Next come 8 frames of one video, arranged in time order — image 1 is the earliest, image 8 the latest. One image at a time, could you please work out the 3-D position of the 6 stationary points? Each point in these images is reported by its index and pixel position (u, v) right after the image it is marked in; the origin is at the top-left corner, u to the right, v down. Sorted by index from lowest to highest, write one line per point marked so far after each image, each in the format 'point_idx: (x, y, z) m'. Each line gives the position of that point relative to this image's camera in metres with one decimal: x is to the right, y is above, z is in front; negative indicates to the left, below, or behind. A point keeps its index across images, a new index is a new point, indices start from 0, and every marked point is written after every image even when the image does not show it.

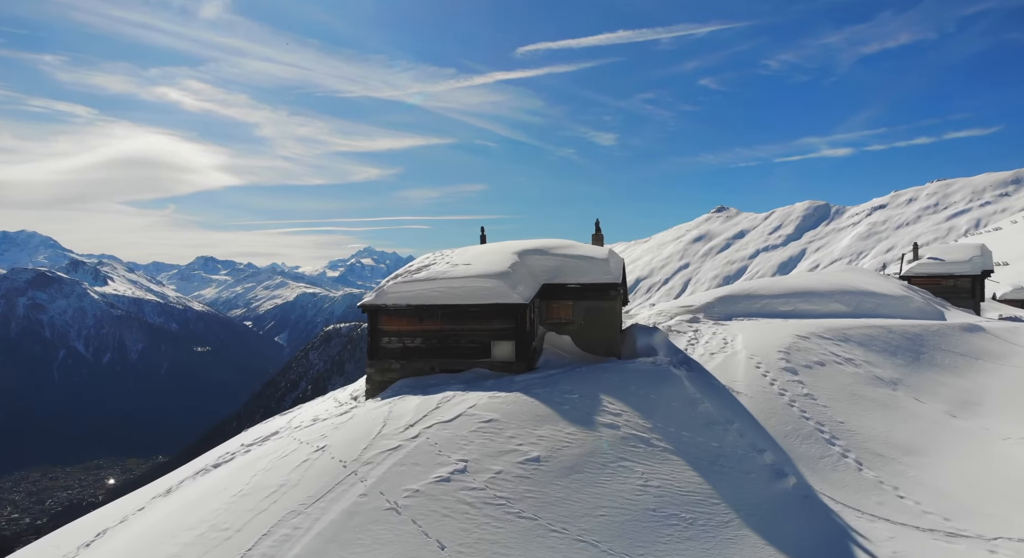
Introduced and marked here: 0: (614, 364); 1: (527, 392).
0: (+3.1, -2.6, +19.3) m
1: (+0.4, -2.9, +16.4) m
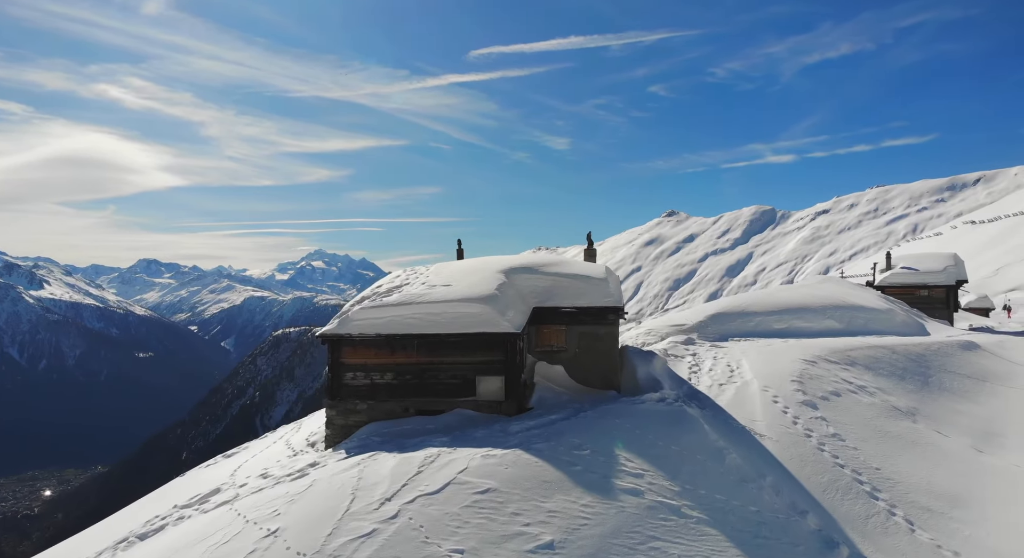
0: (+2.9, -3.3, +16.6) m
1: (+0.3, -3.6, +13.6) m
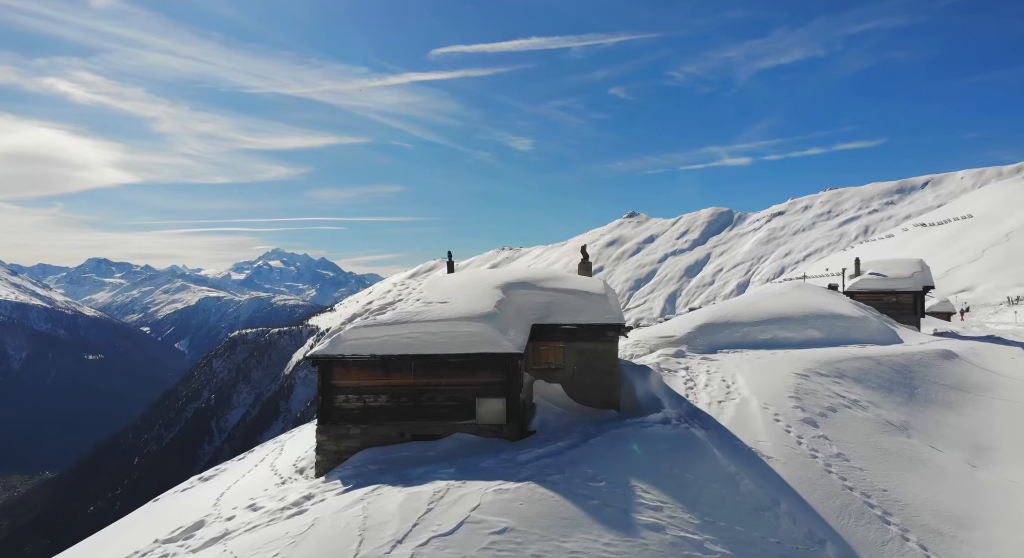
0: (+2.9, -3.8, +16.1) m
1: (+0.5, -4.1, +12.9) m
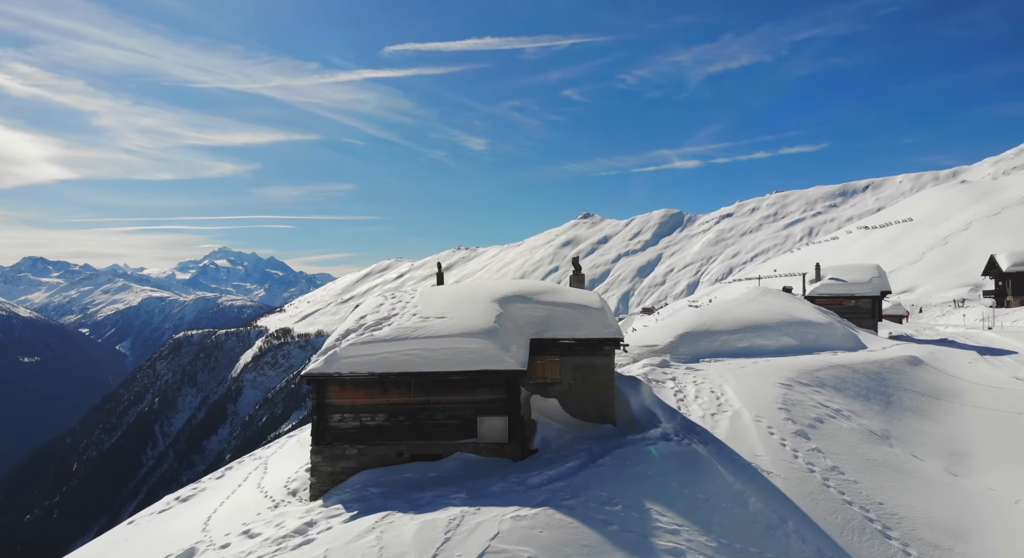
0: (+3.0, -4.2, +16.0) m
1: (+0.9, -4.5, +12.6) m
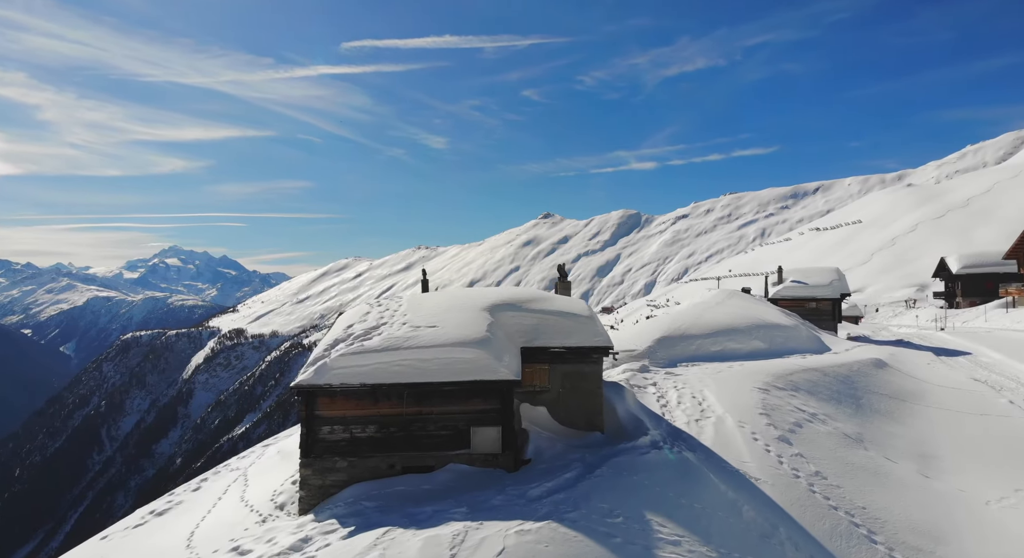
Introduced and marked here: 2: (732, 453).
0: (+2.9, -4.4, +16.1) m
1: (+0.9, -4.7, +12.6) m
2: (+6.3, -4.9, +18.1) m
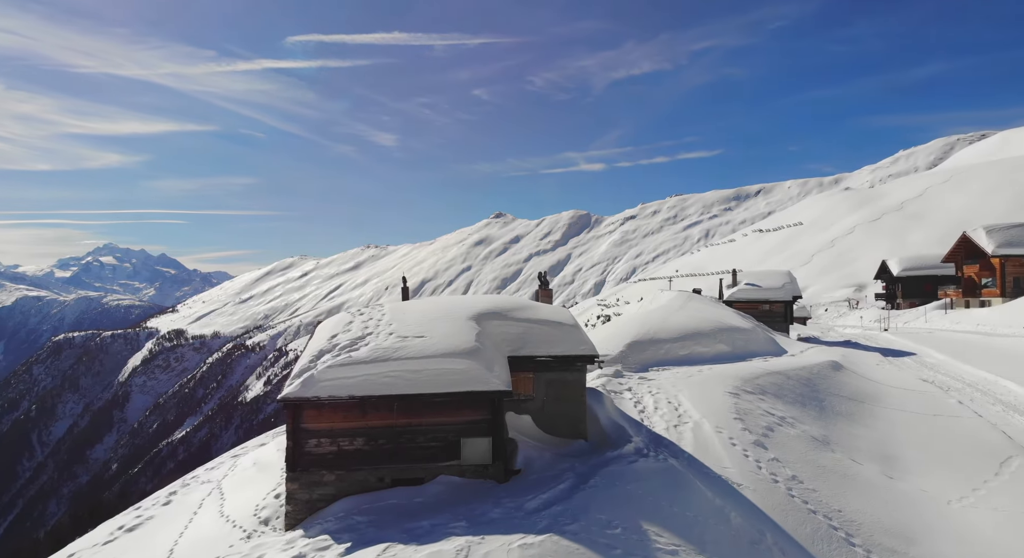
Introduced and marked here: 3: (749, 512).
0: (+2.6, -4.7, +16.3) m
1: (+0.9, -5.0, +12.7) m
2: (+5.8, -5.2, +18.6) m
3: (+5.7, -5.7, +15.6) m
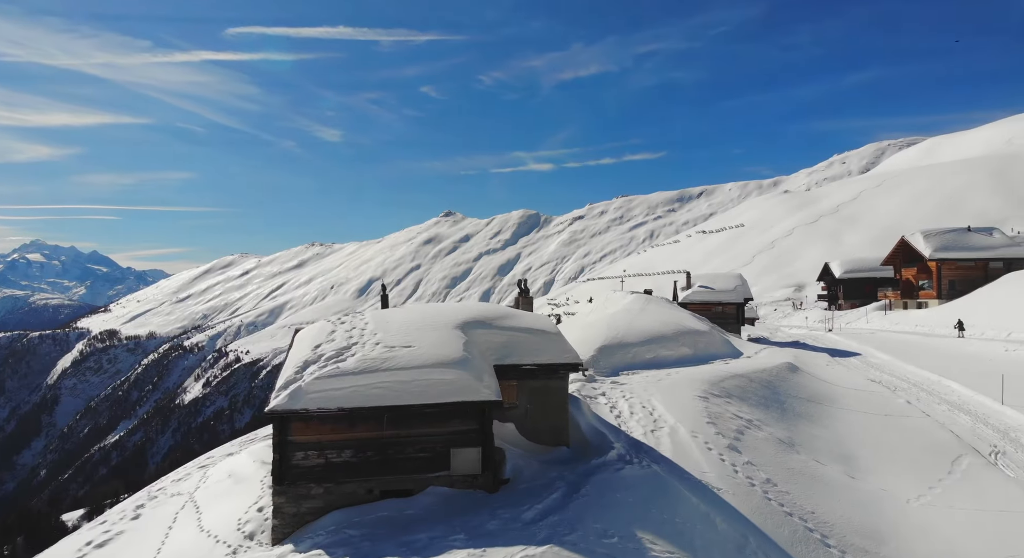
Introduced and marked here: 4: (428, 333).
0: (+2.3, -5.0, +16.6) m
1: (+0.9, -5.2, +12.9) m
2: (+5.4, -5.5, +19.1) m
3: (+5.5, -5.9, +16.1) m
4: (-2.5, -1.5, +18.1) m
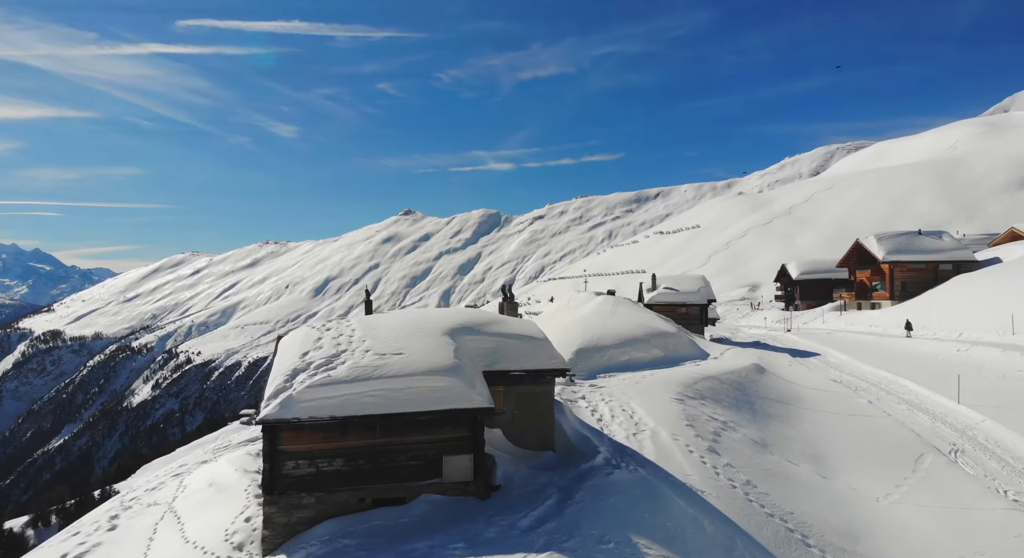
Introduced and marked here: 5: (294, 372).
0: (+2.1, -5.2, +16.9) m
1: (+0.9, -5.4, +13.0) m
2: (+5.0, -5.7, +19.6) m
3: (+5.3, -6.1, +16.6) m
4: (-2.8, -1.7, +18.0) m
5: (-5.7, -2.4, +16.4) m
